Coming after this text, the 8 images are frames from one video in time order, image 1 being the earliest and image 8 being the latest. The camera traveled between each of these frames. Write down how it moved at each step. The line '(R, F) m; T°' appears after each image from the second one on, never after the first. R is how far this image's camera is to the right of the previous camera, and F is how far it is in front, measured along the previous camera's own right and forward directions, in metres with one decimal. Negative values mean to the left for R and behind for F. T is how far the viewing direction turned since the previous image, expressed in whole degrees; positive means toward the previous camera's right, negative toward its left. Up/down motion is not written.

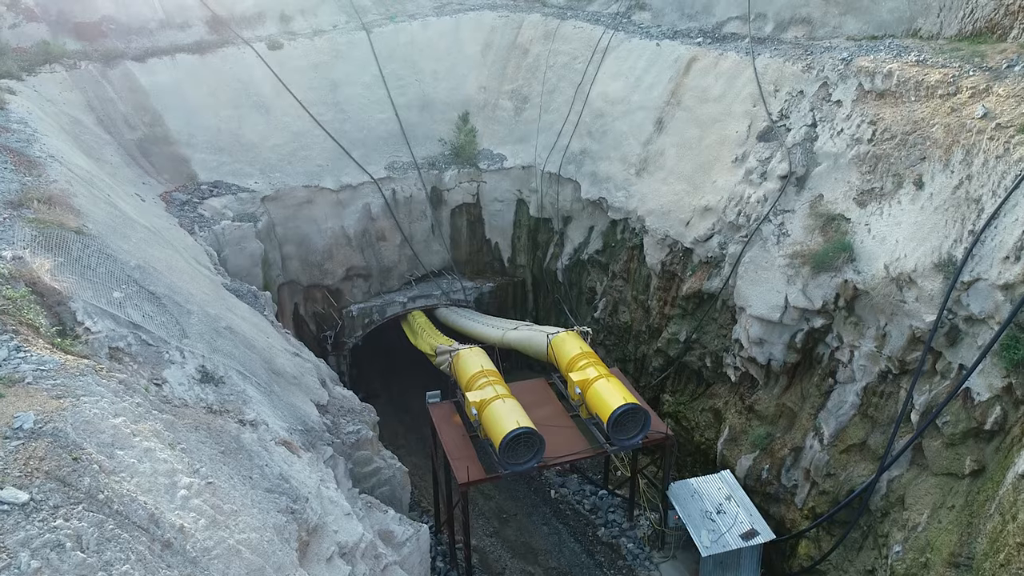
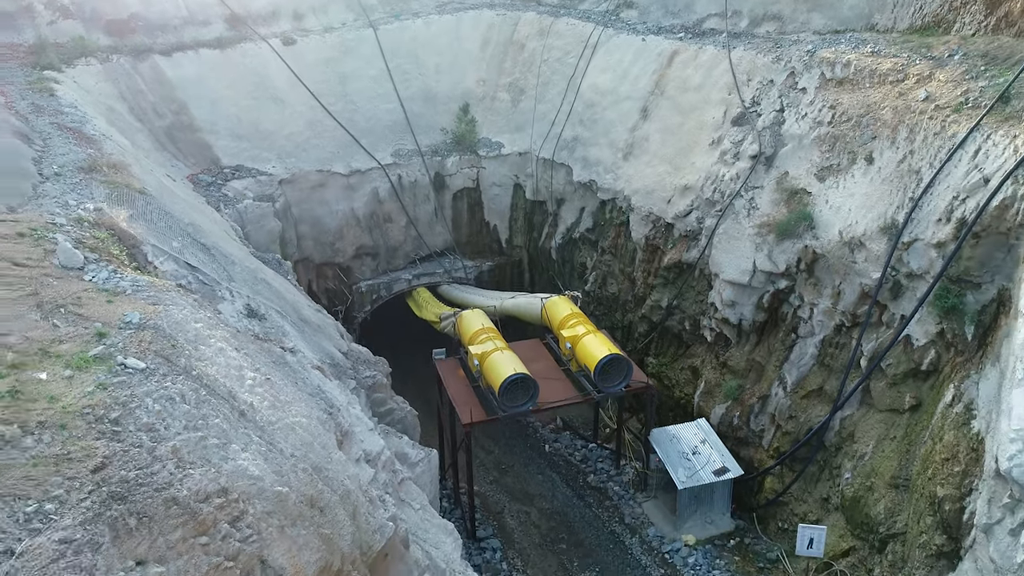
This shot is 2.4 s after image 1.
(0.0, -1.2) m; 0°
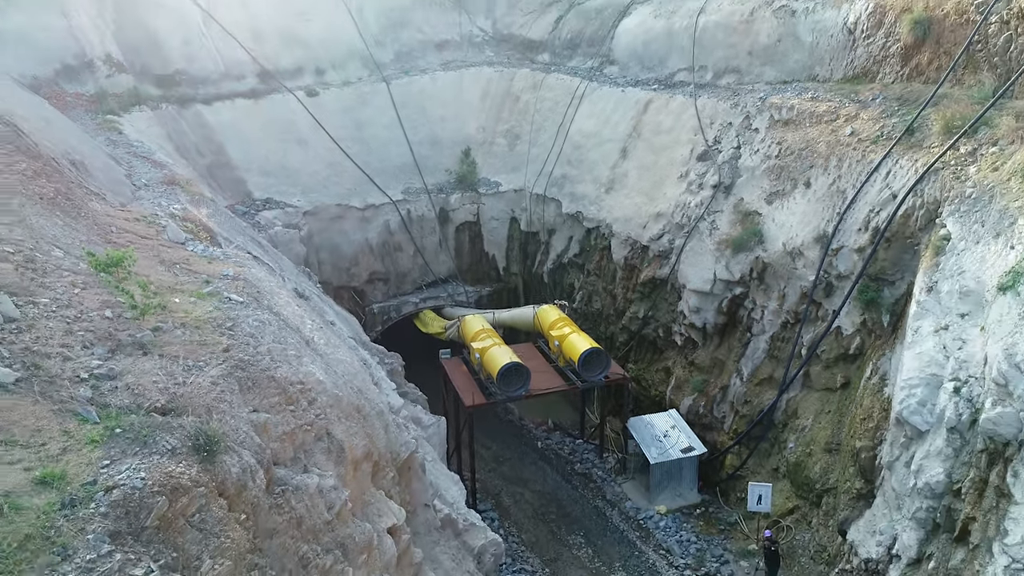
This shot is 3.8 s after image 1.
(0.0, -1.9) m; 0°
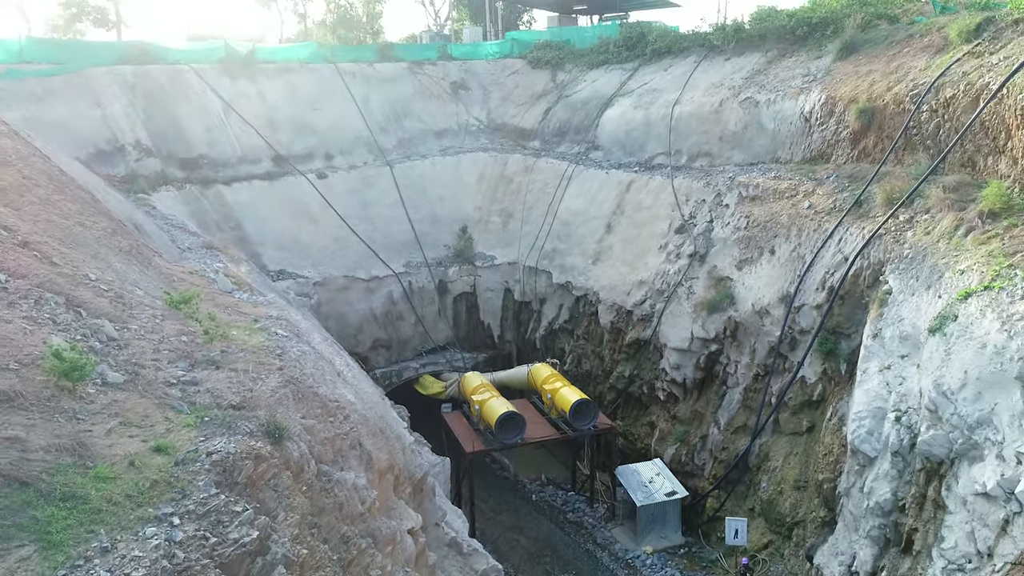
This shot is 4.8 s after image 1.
(-0.1, -1.3) m; +1°
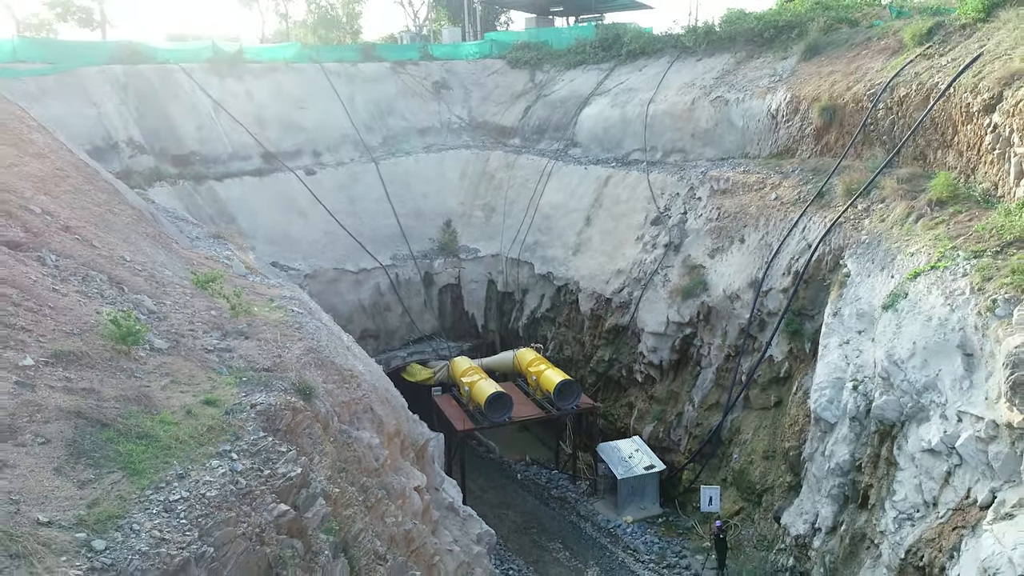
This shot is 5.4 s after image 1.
(-0.2, -0.8) m; +2°
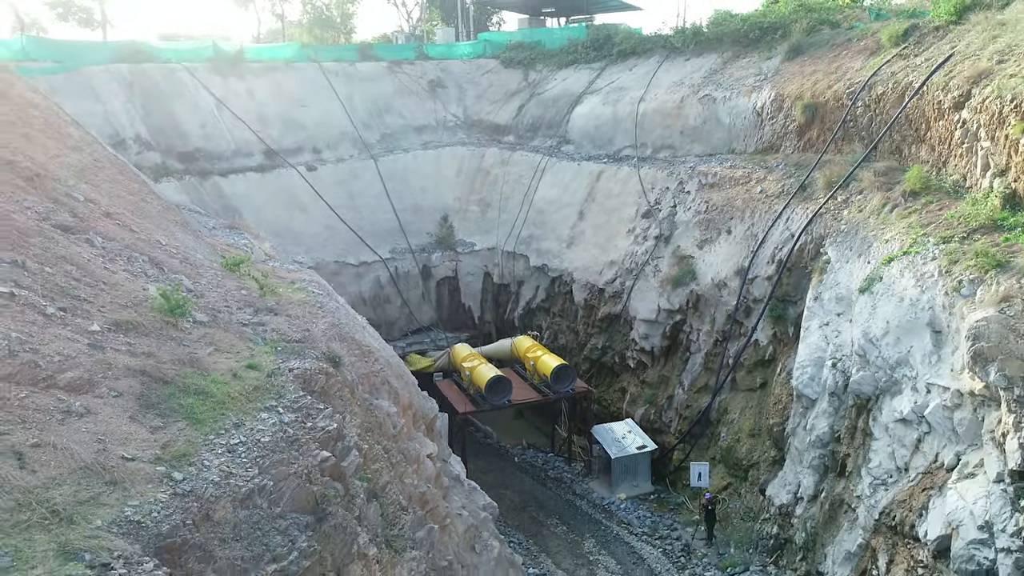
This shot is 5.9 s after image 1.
(-0.2, -0.7) m; +1°
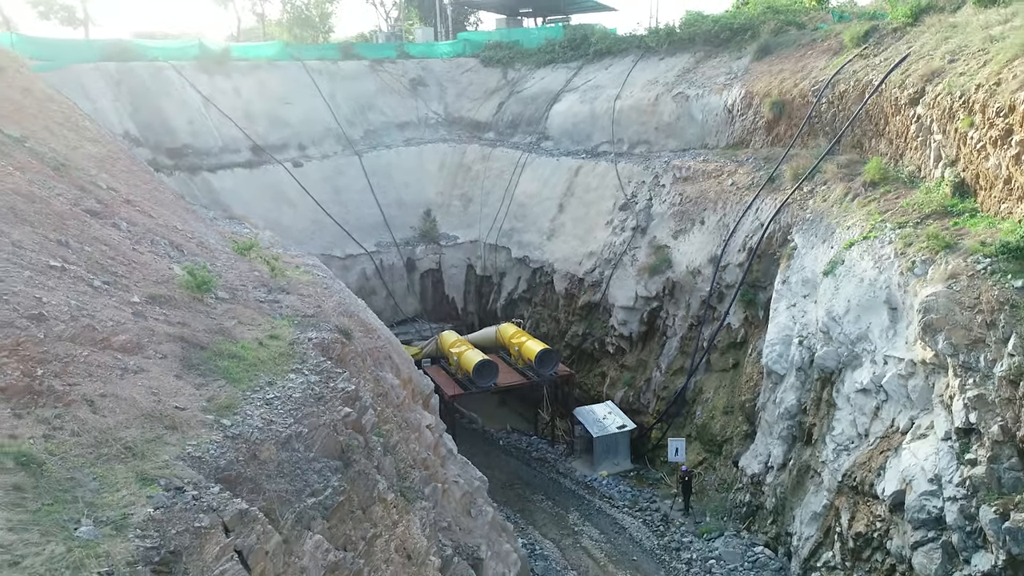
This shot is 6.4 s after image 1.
(-0.2, -0.7) m; +2°
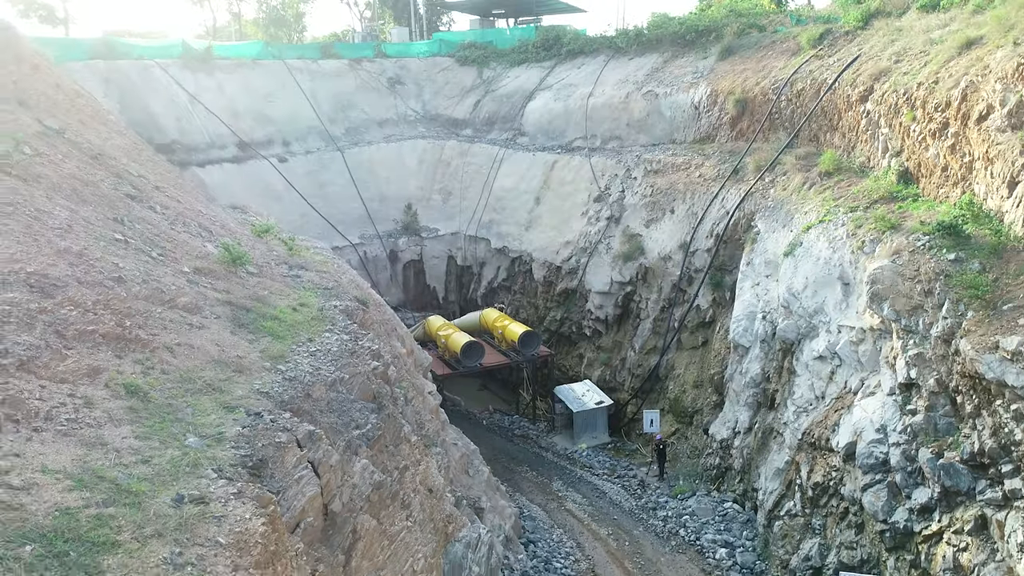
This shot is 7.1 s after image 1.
(-0.4, -1.0) m; +2°
